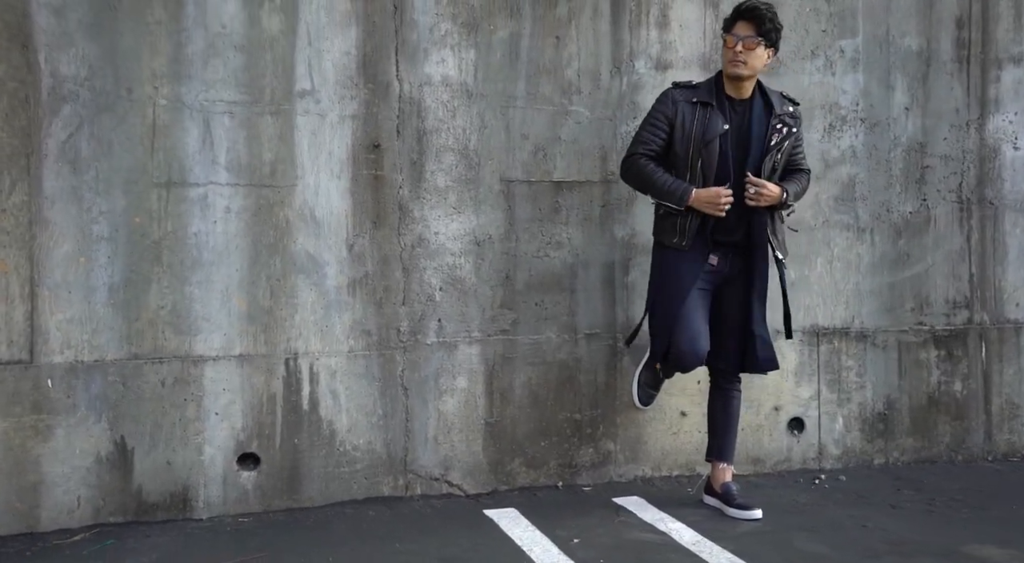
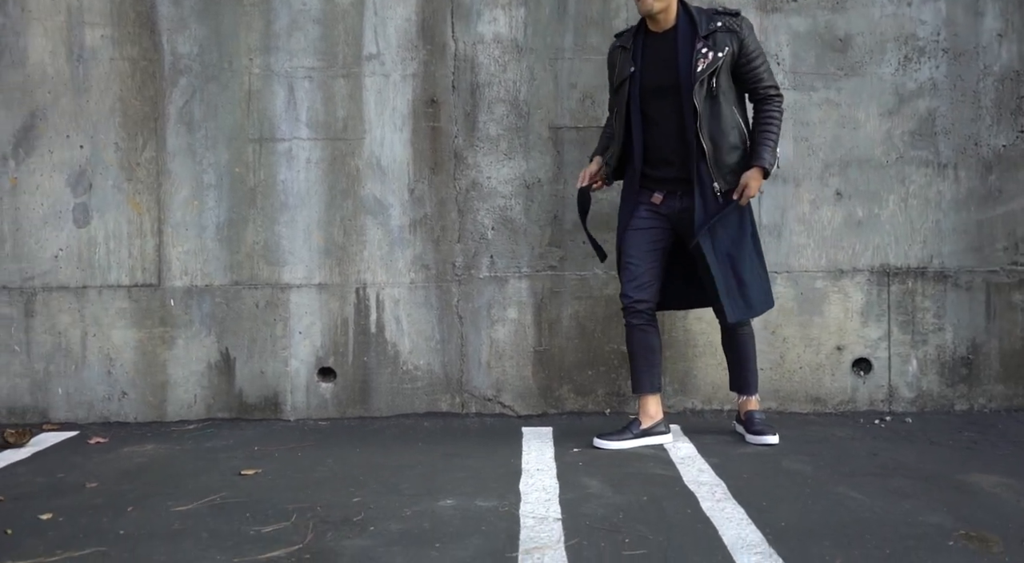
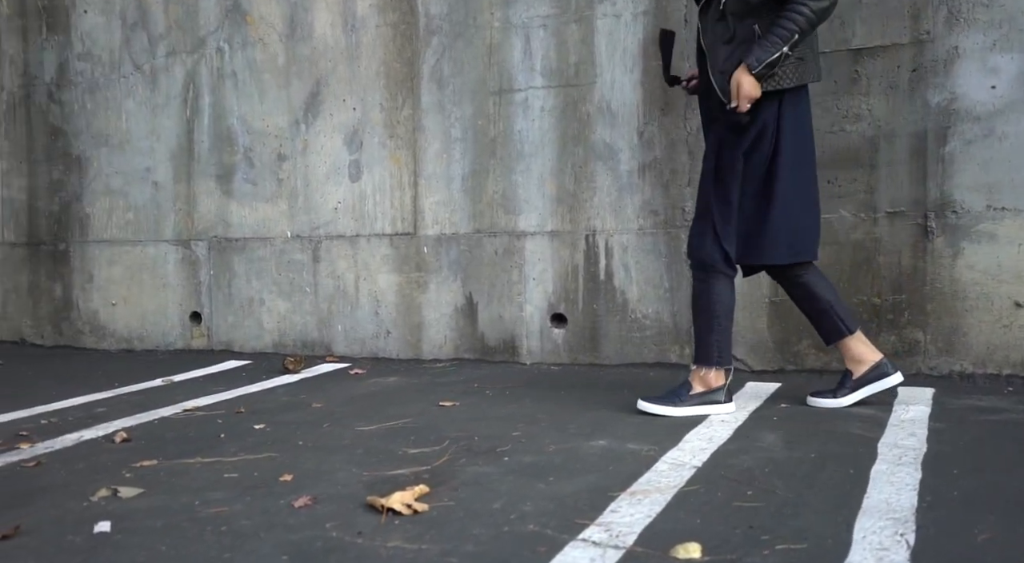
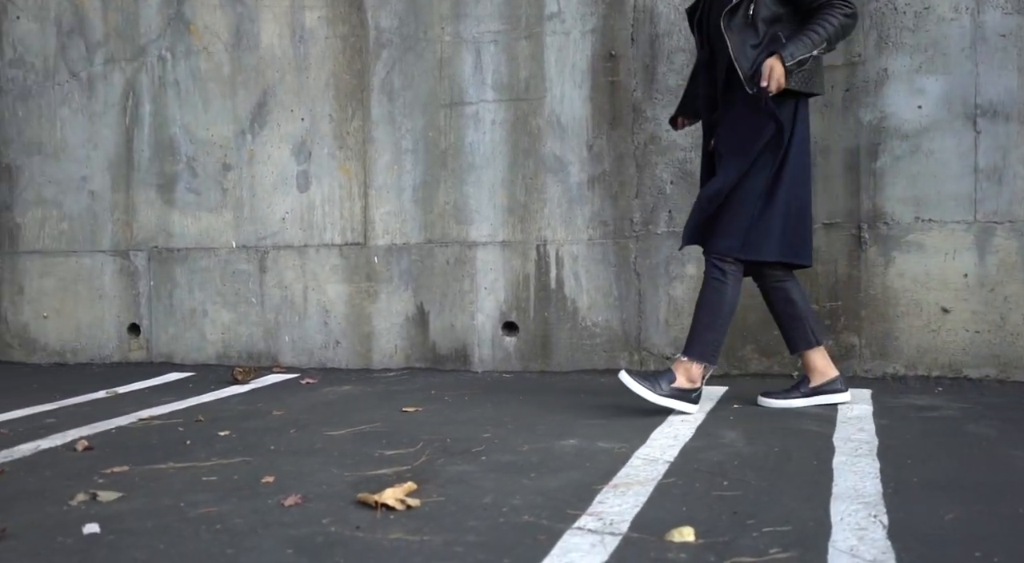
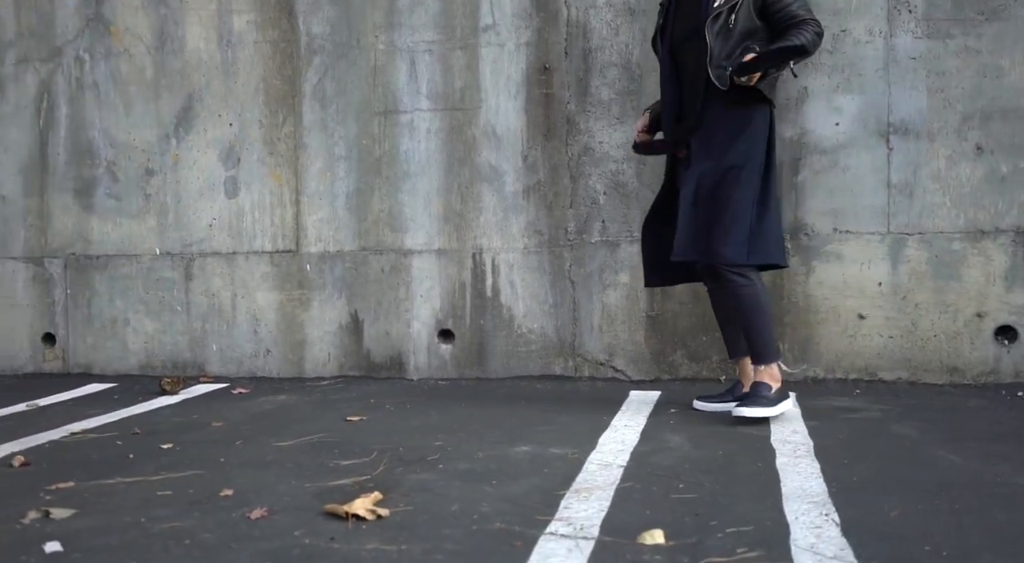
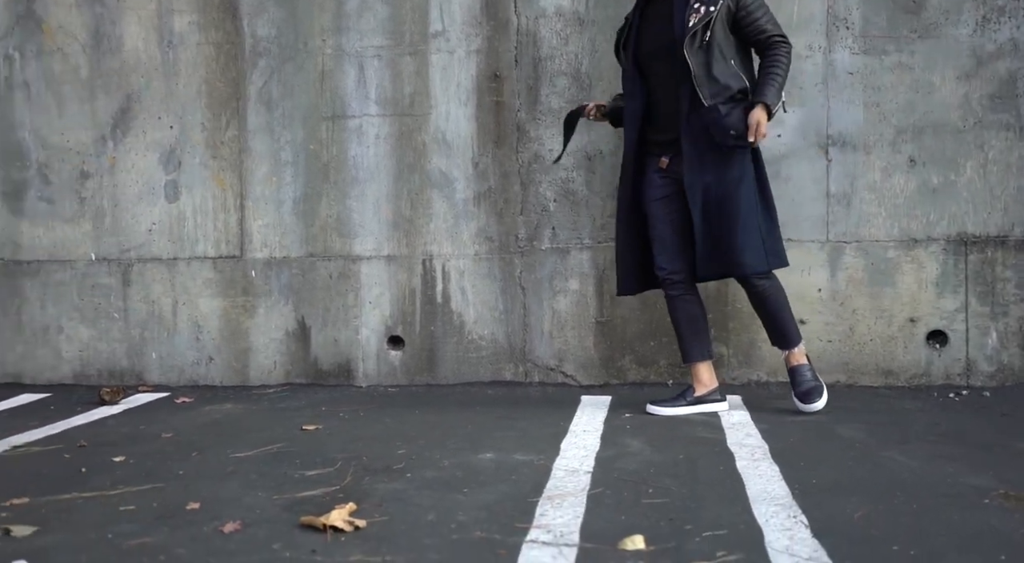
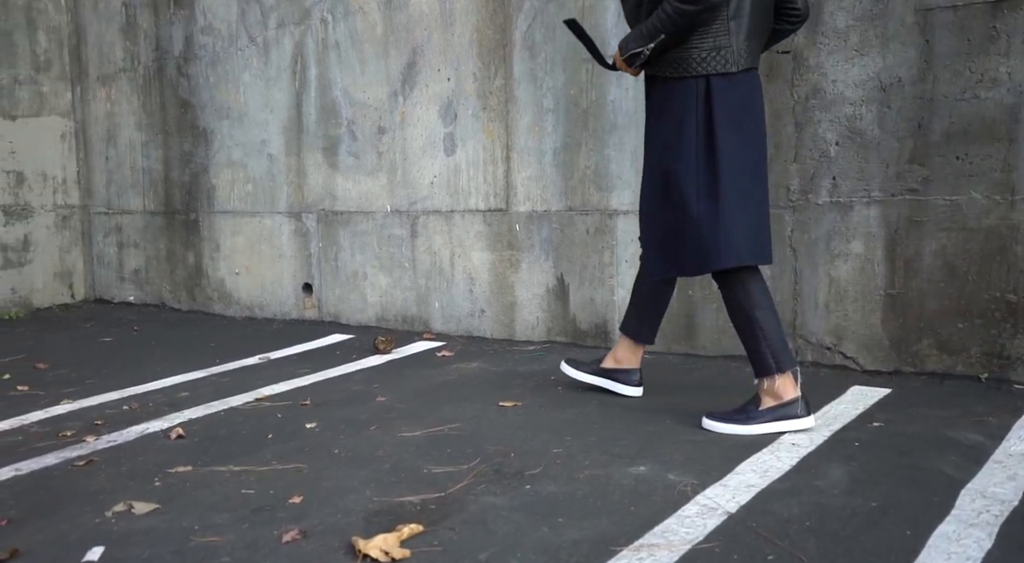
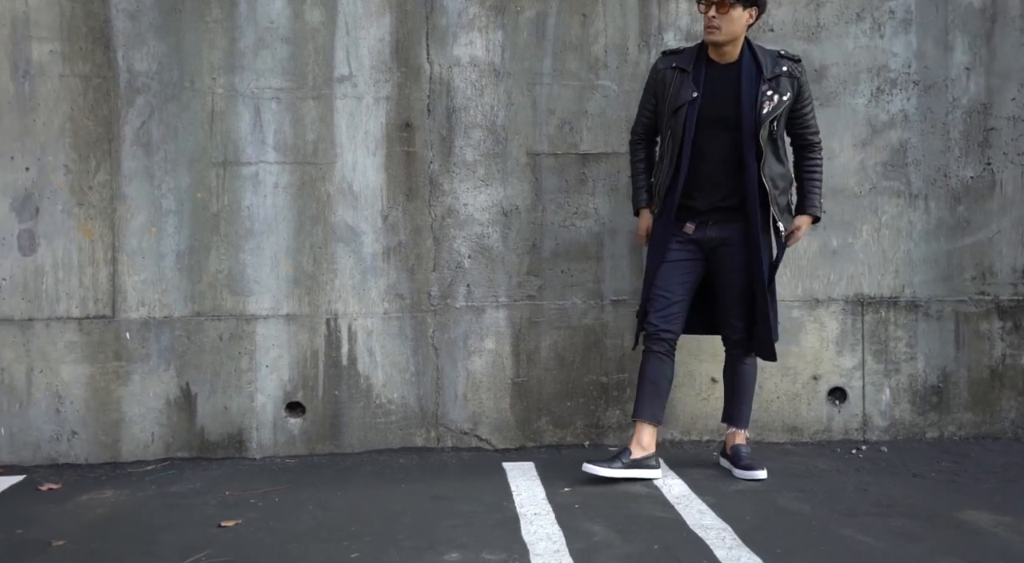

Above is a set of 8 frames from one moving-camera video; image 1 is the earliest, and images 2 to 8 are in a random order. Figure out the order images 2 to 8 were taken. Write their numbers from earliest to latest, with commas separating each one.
8, 2, 6, 5, 4, 3, 7
